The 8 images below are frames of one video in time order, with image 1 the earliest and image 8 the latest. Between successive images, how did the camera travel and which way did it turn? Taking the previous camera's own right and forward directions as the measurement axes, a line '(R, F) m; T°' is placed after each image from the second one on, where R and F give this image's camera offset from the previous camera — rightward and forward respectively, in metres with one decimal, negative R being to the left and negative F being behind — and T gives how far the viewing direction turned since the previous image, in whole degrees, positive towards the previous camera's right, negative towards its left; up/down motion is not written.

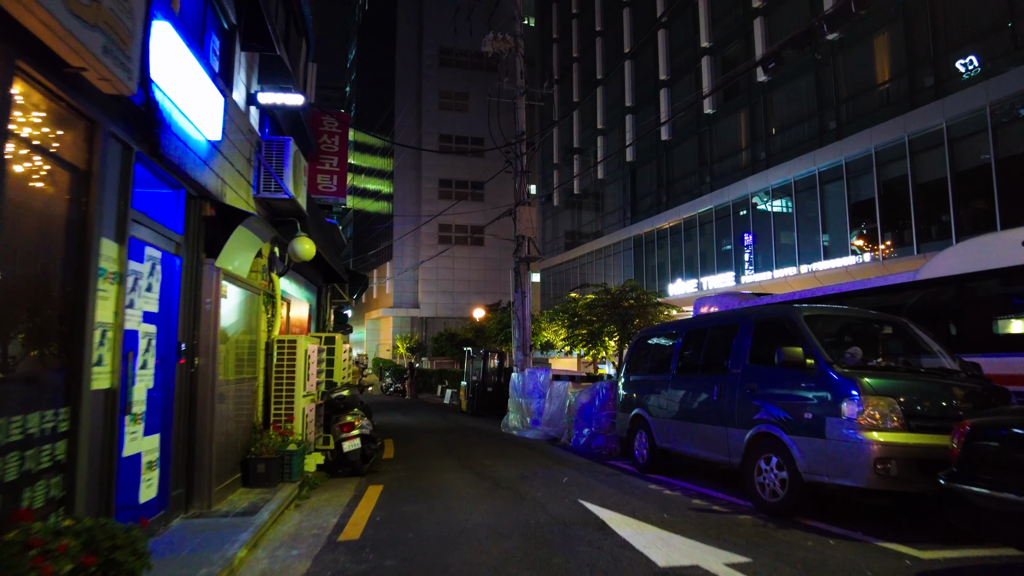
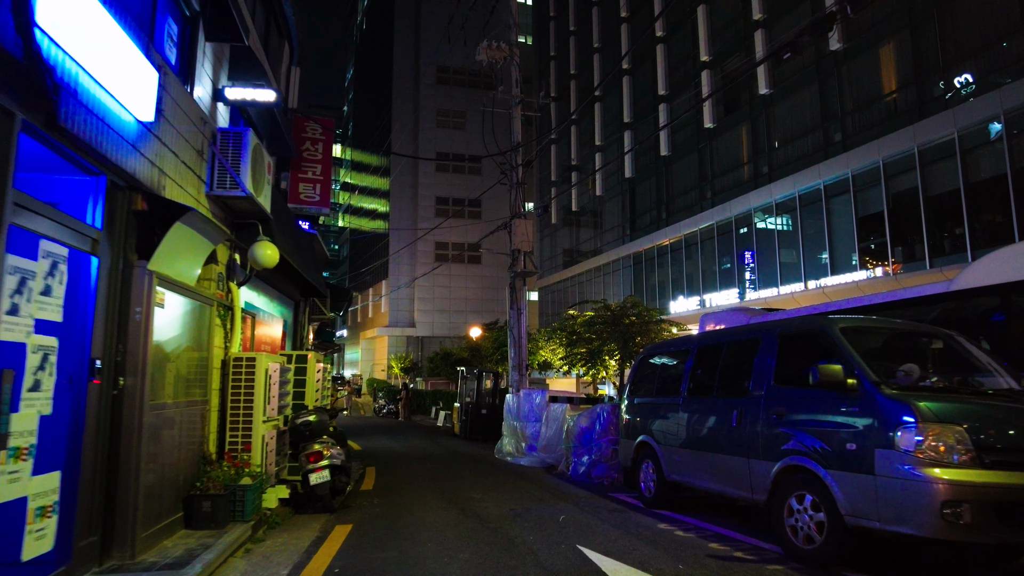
(+0.1, +1.0) m; 0°
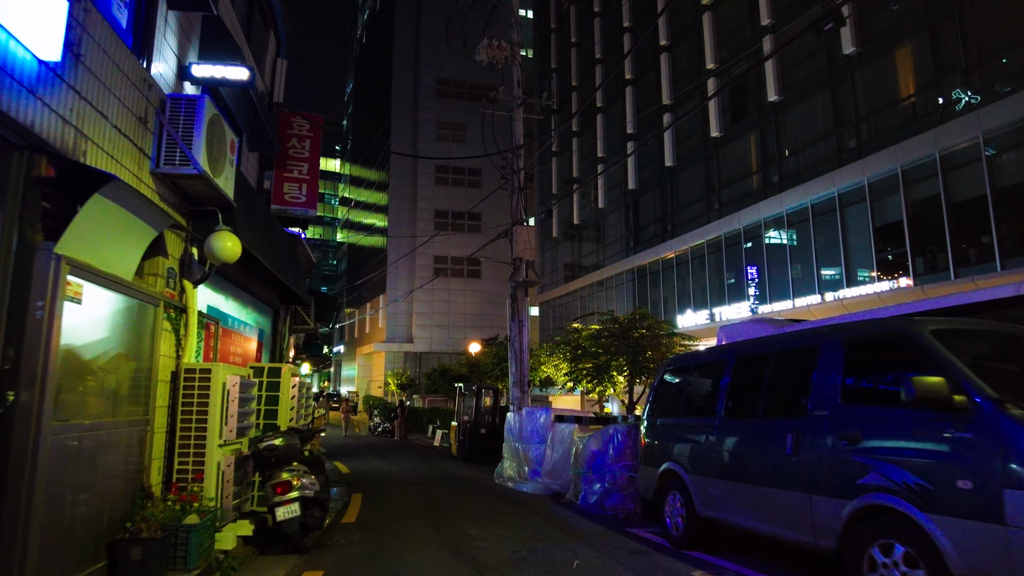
(0.0, +1.2) m; 0°
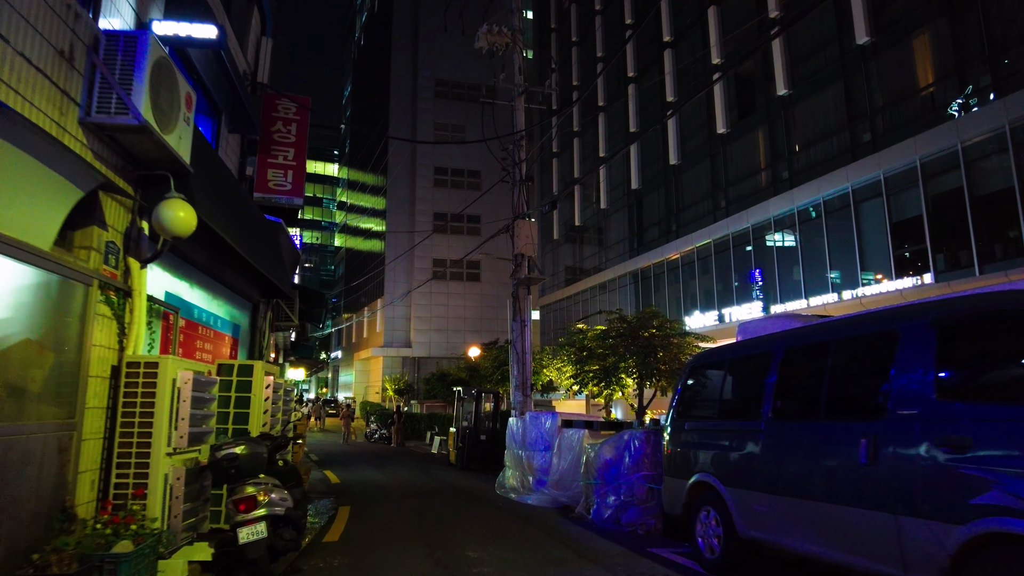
(-0.1, +1.0) m; 0°
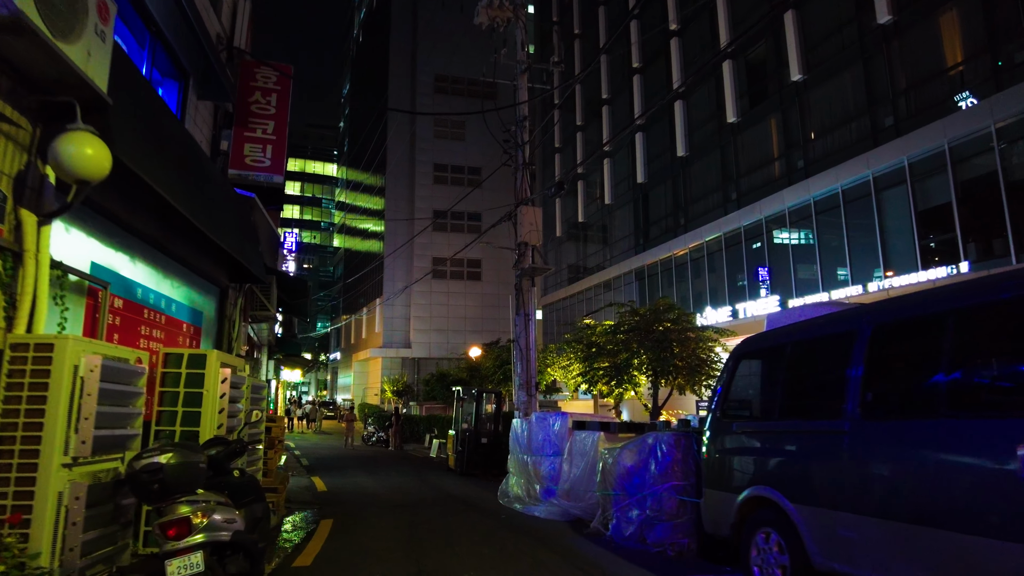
(-0.1, +1.3) m; 0°
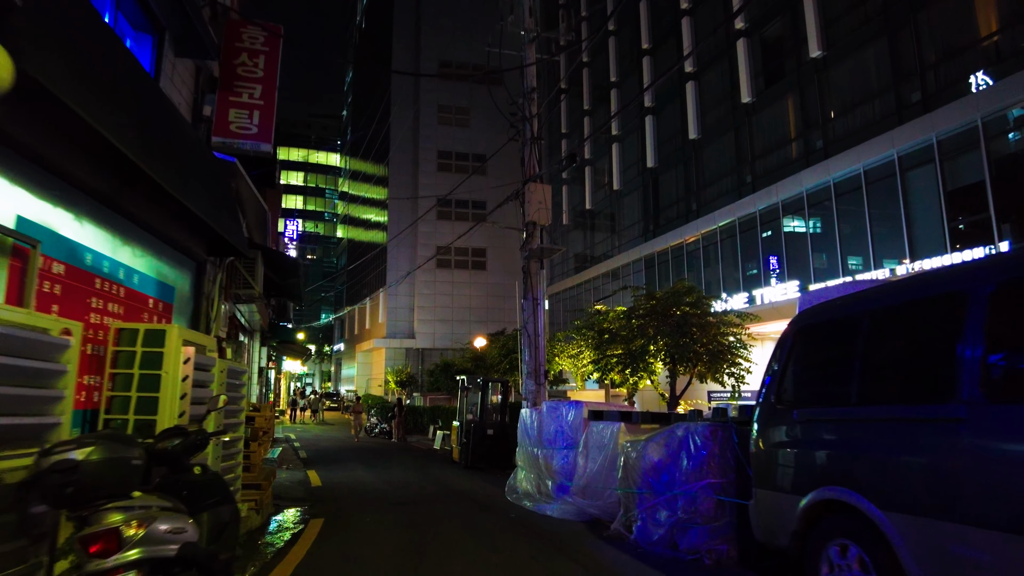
(-0.1, +1.0) m; 0°
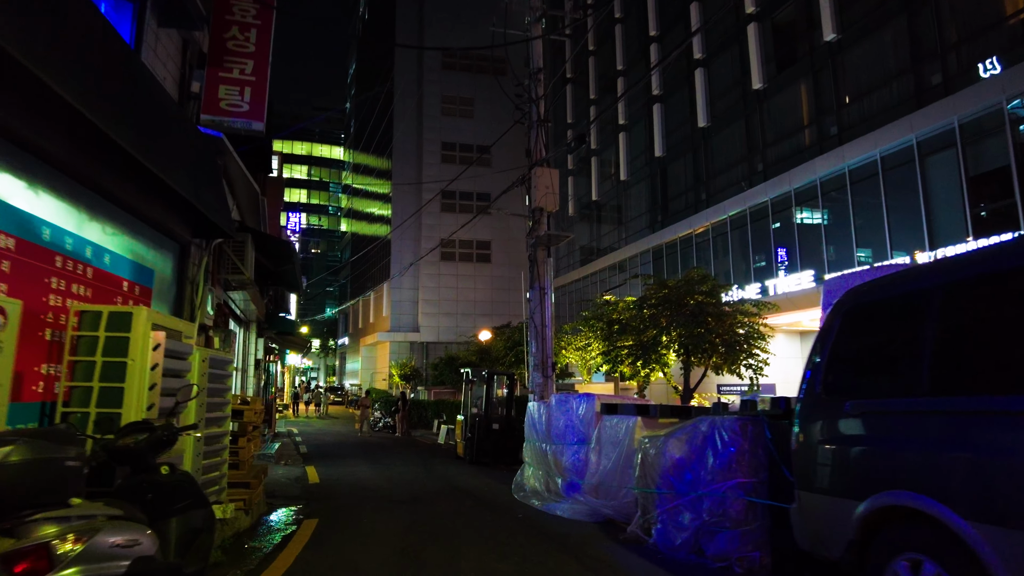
(0.0, +0.6) m; 0°
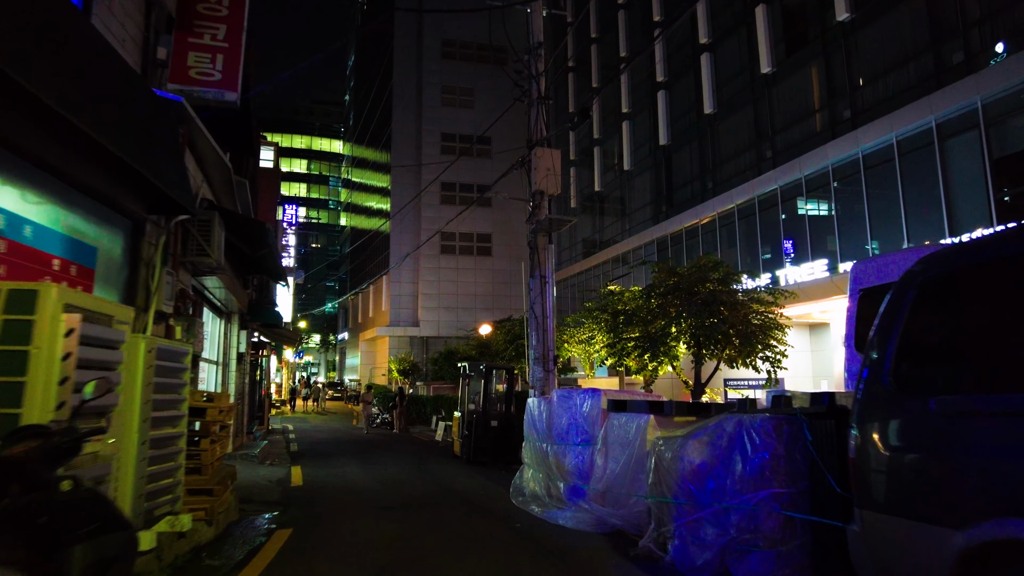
(+0.1, +0.9) m; 0°
